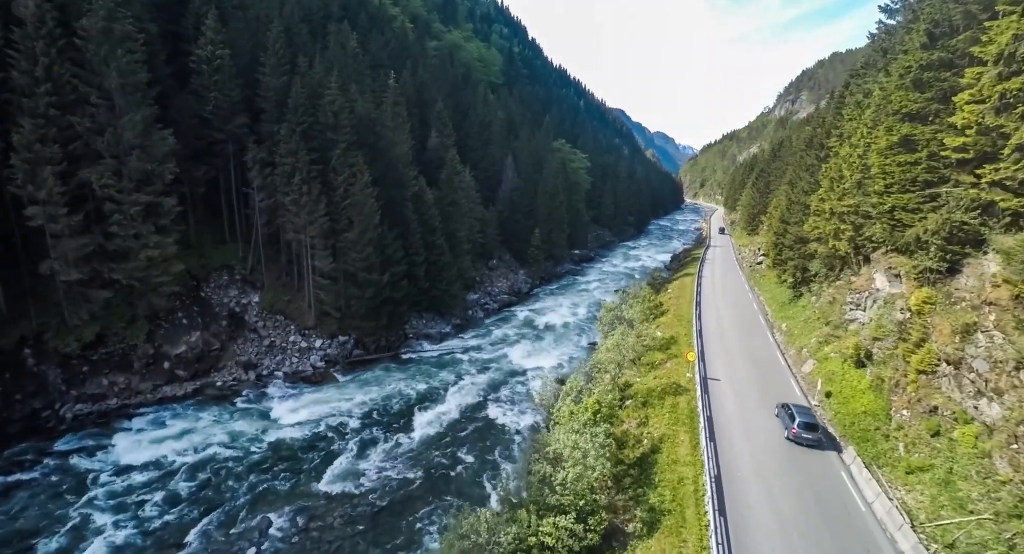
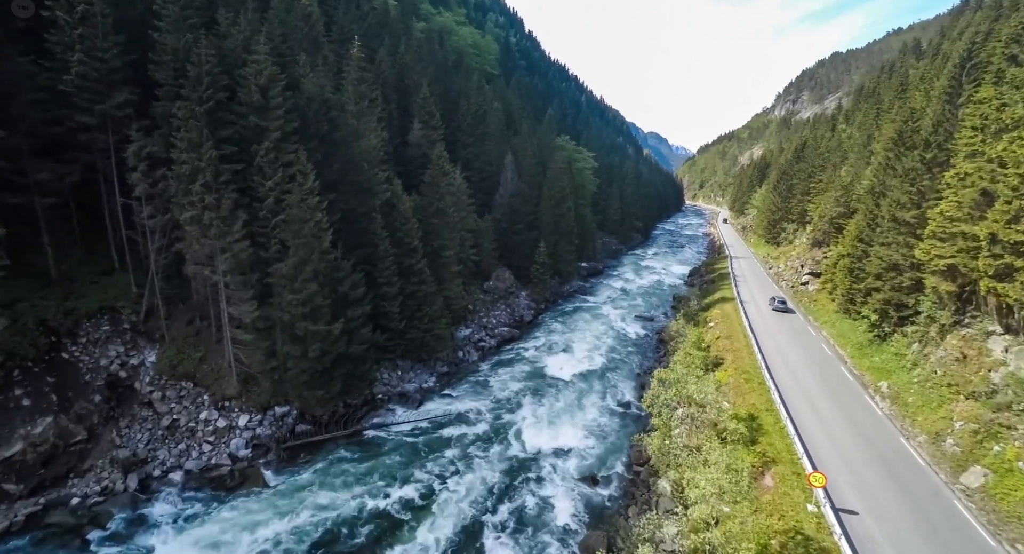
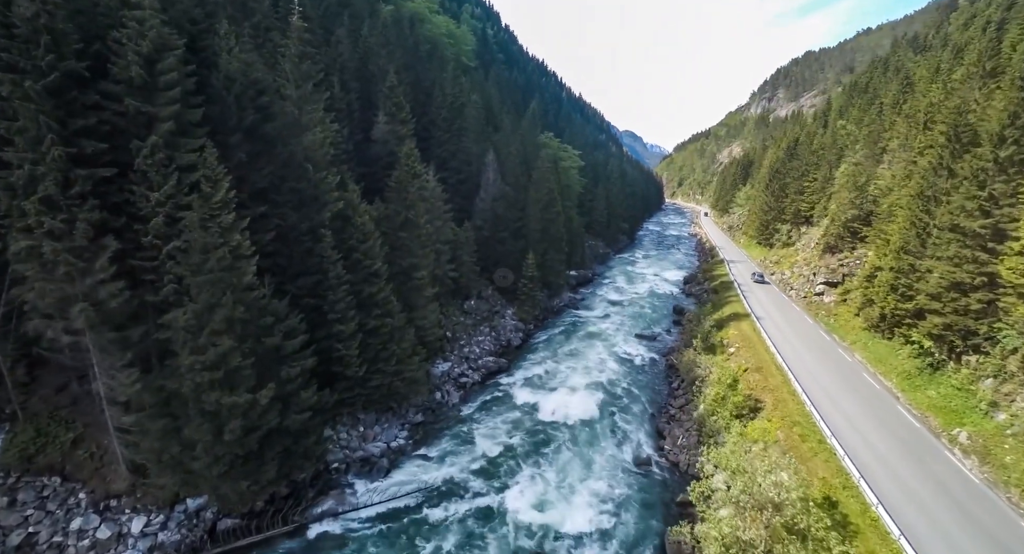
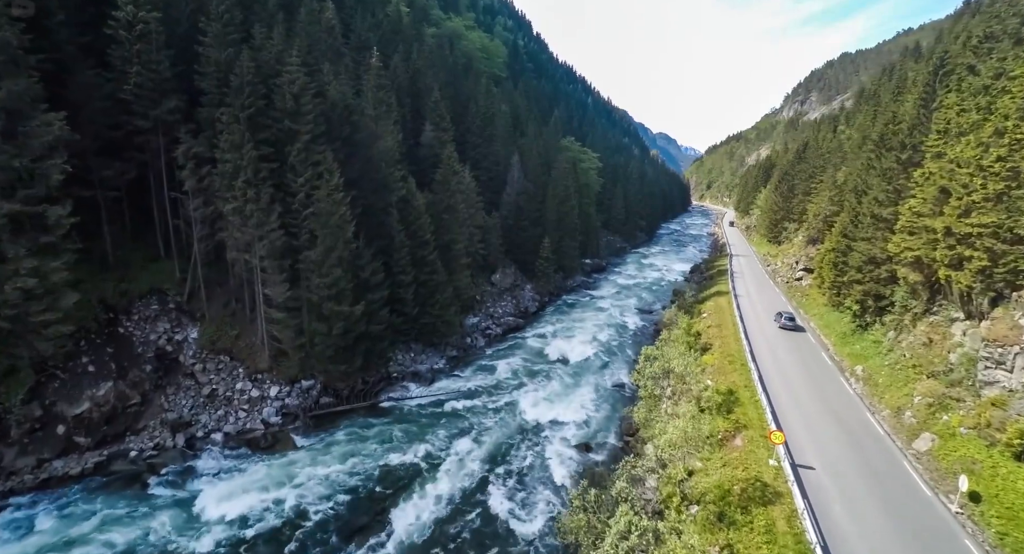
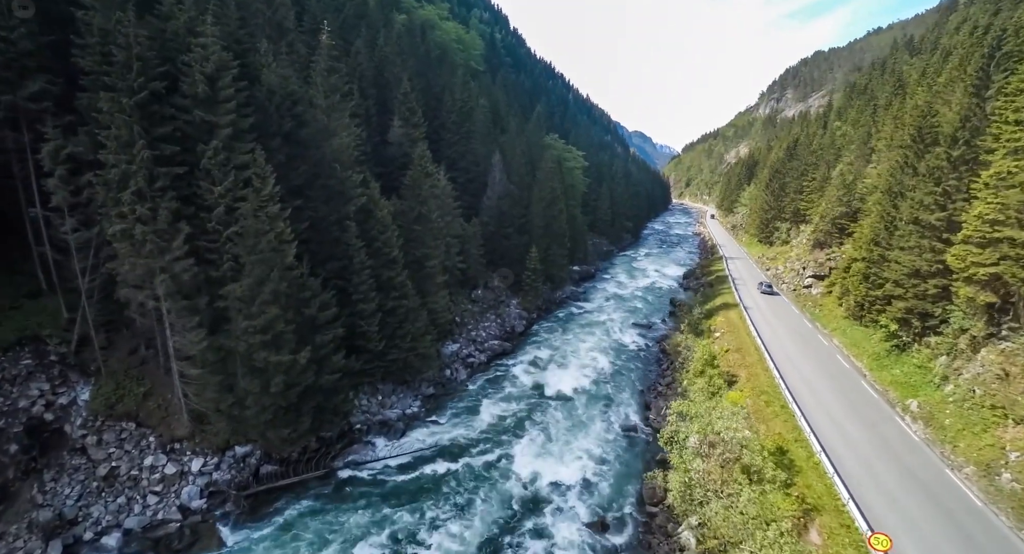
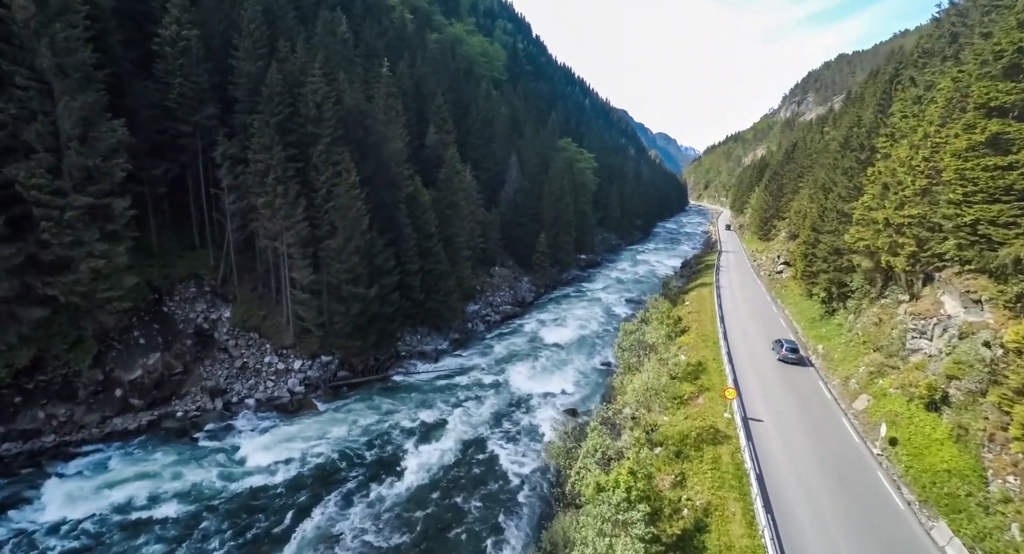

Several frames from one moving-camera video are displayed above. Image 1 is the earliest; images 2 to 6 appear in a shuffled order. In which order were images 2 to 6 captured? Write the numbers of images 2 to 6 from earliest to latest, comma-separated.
6, 4, 2, 5, 3
